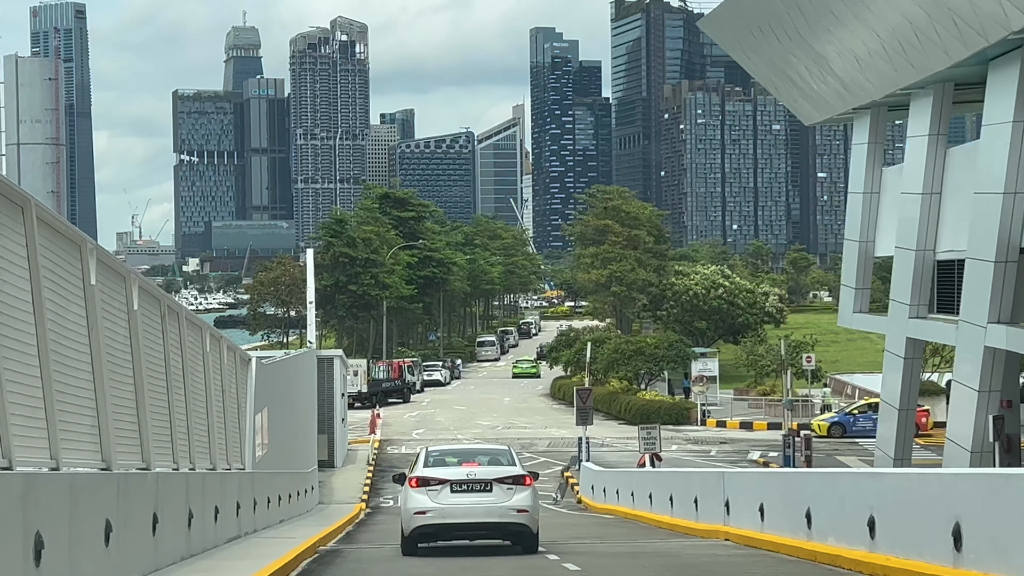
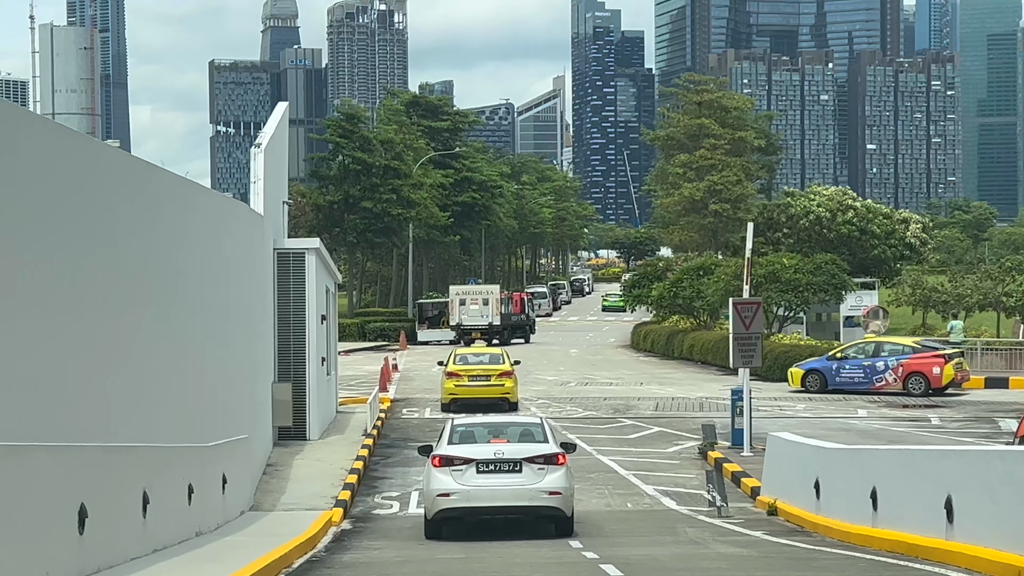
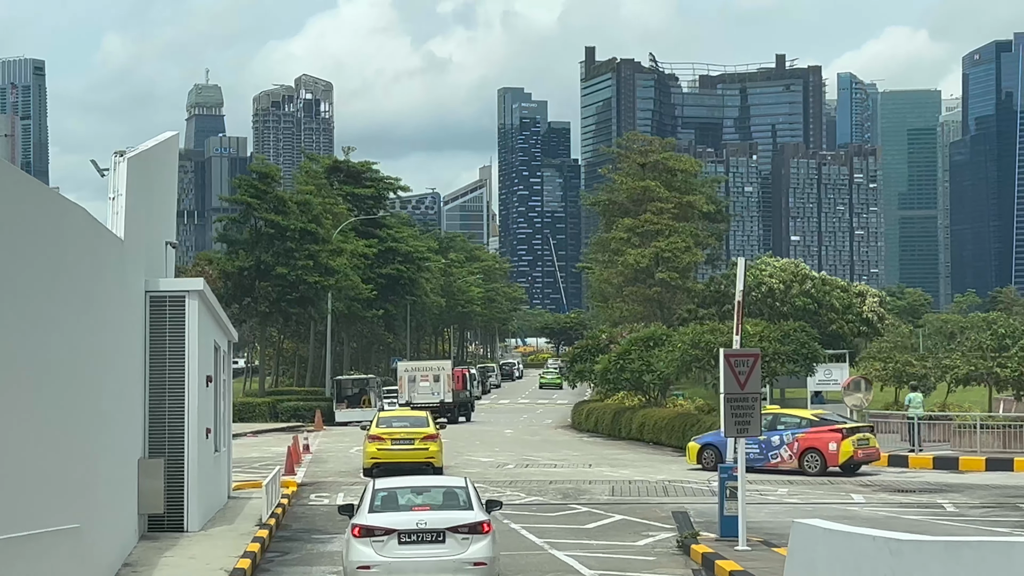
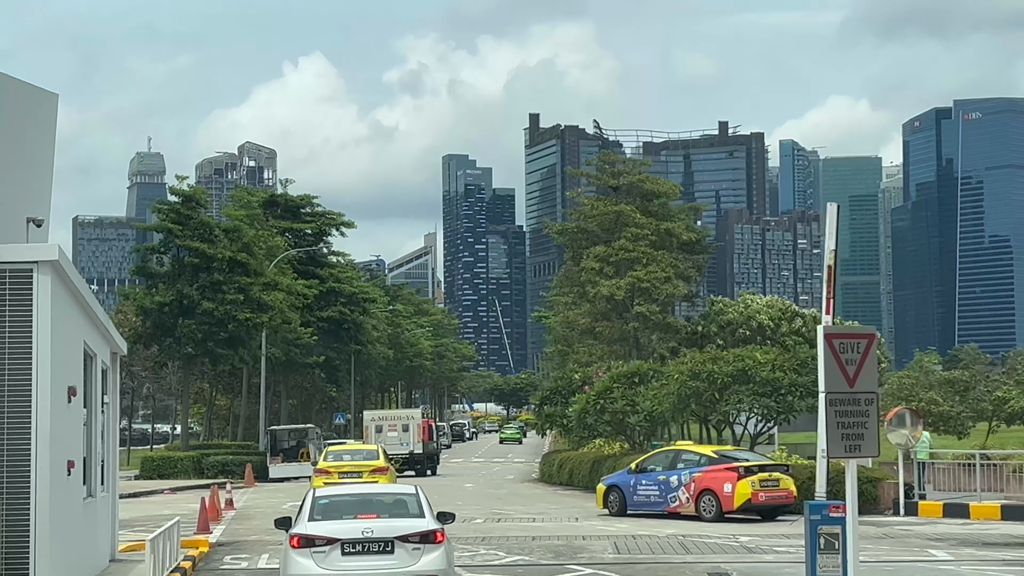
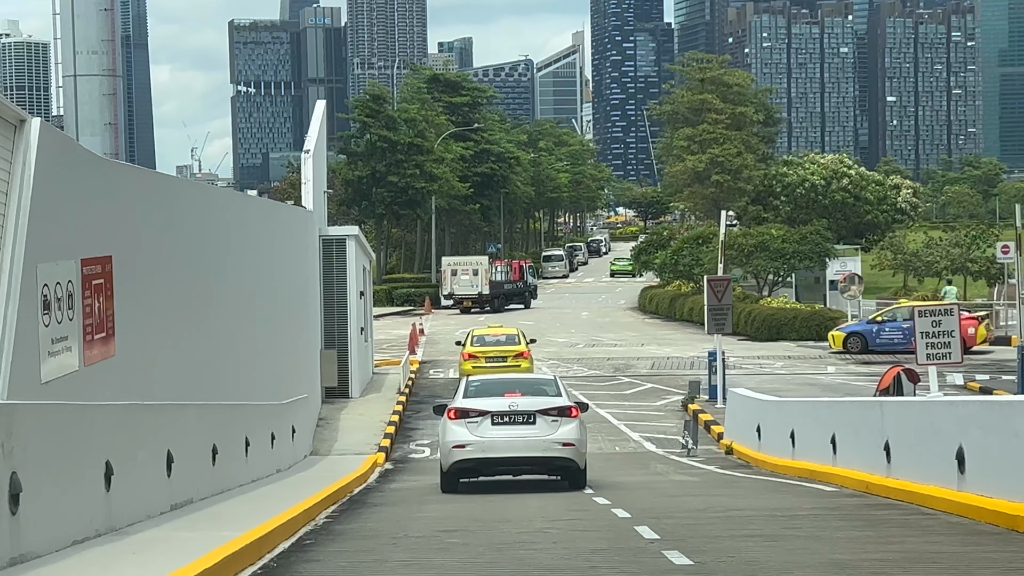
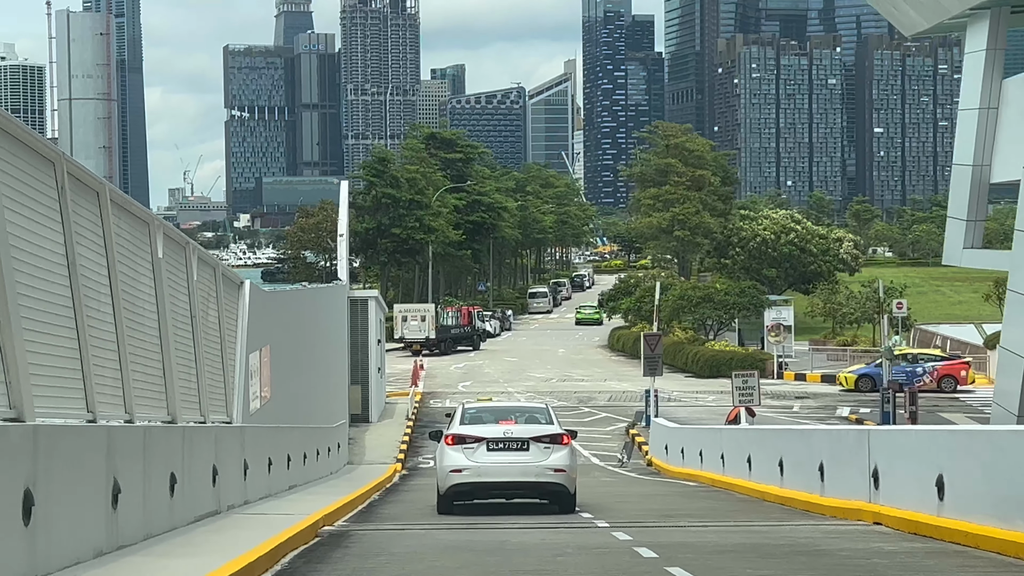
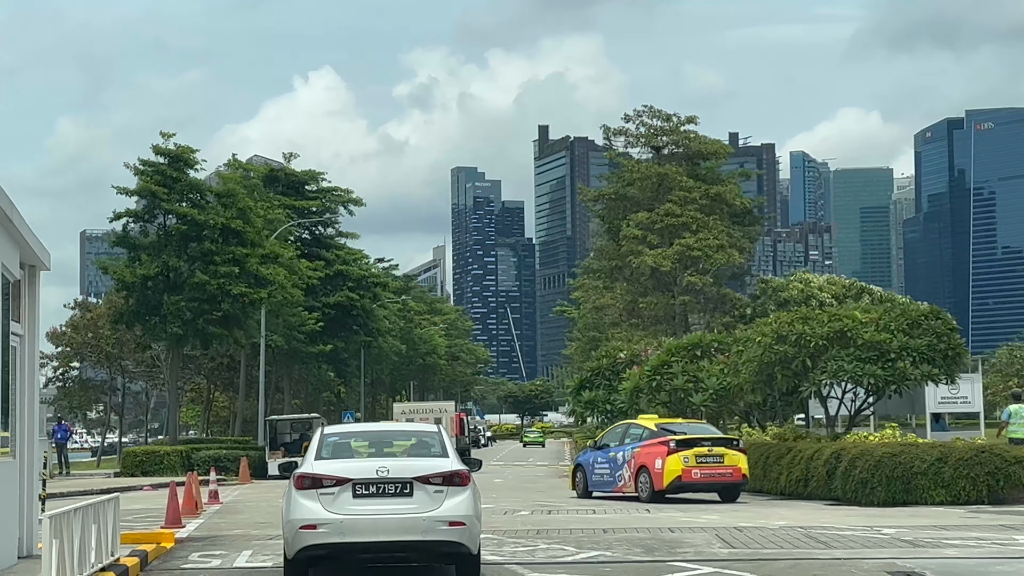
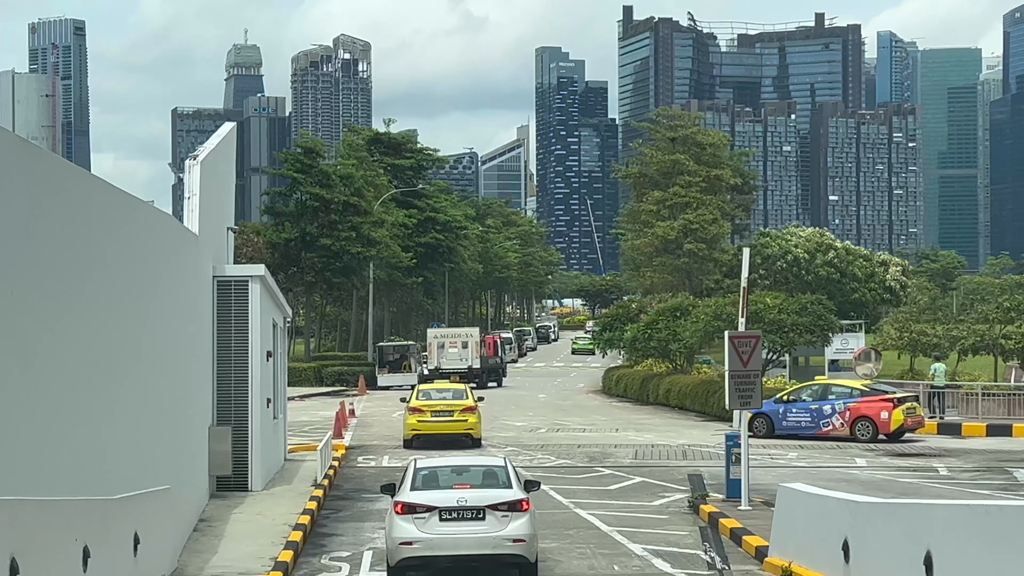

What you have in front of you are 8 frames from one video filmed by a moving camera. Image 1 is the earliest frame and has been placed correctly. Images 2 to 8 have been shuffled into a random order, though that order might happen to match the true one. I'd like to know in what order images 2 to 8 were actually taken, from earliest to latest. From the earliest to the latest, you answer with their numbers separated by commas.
6, 5, 2, 8, 3, 4, 7
